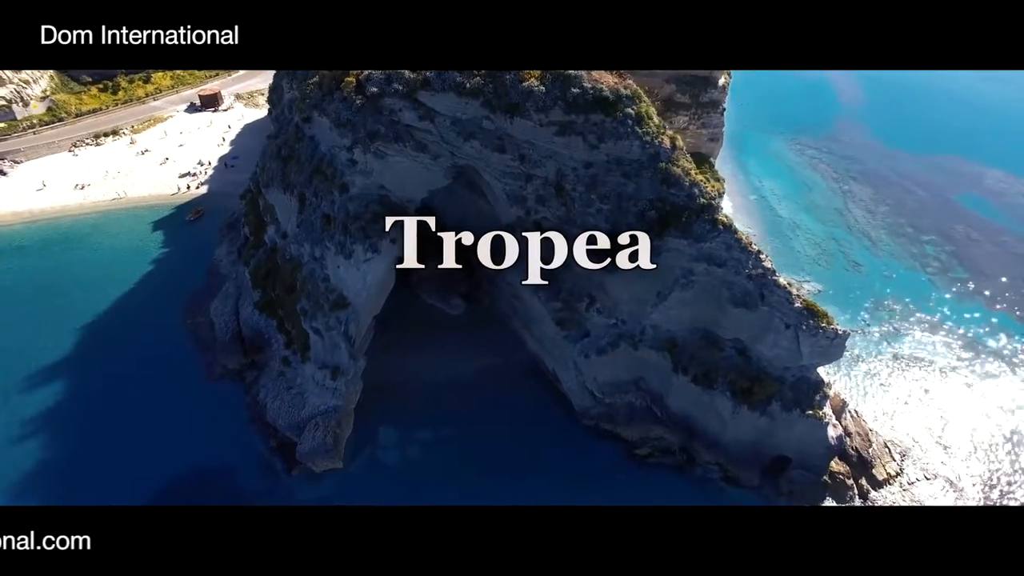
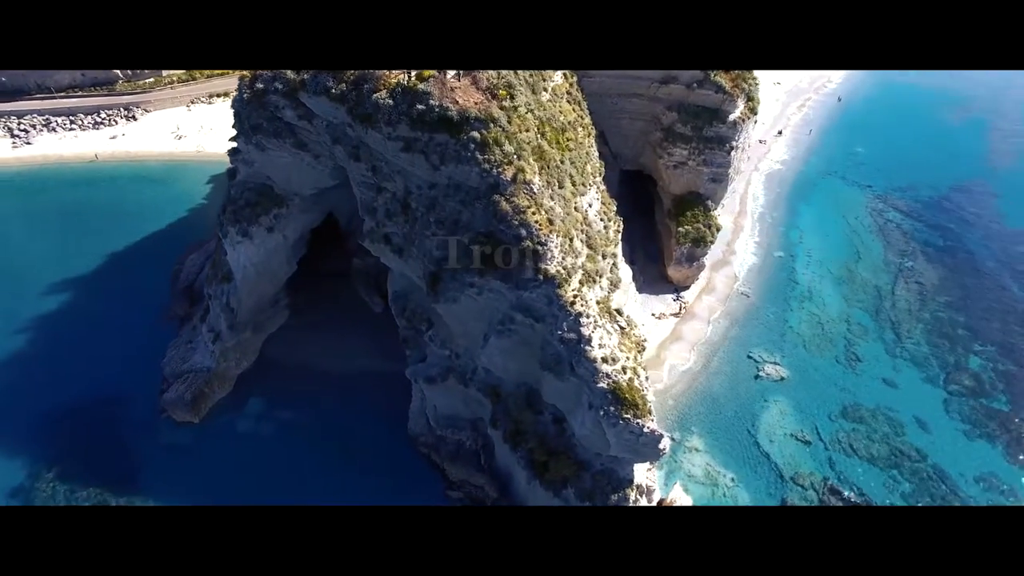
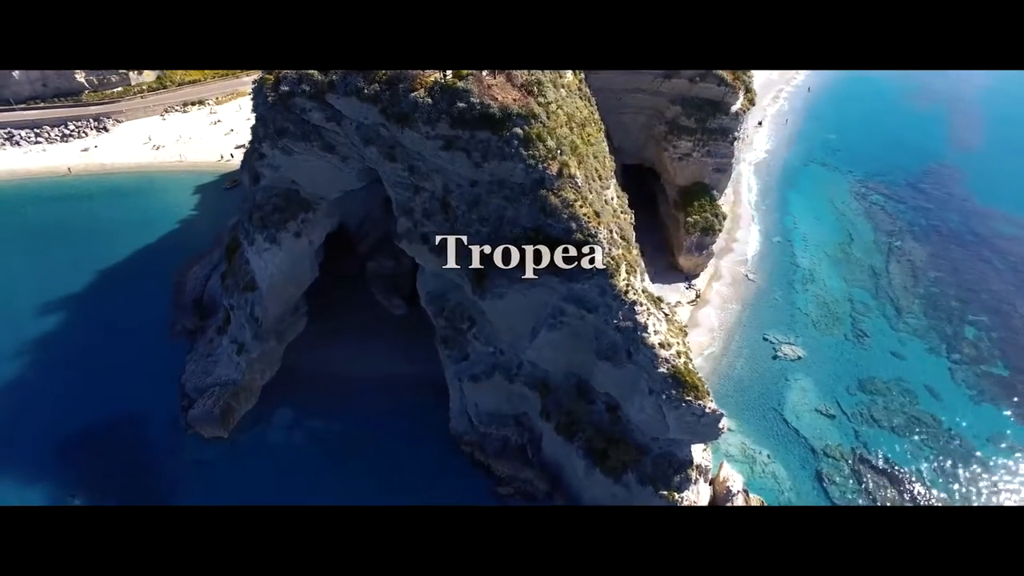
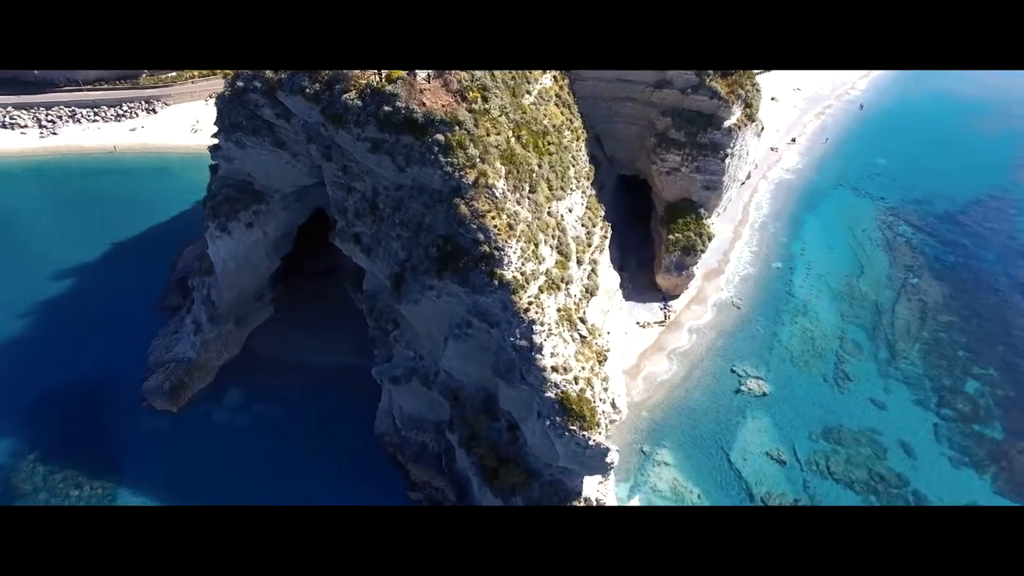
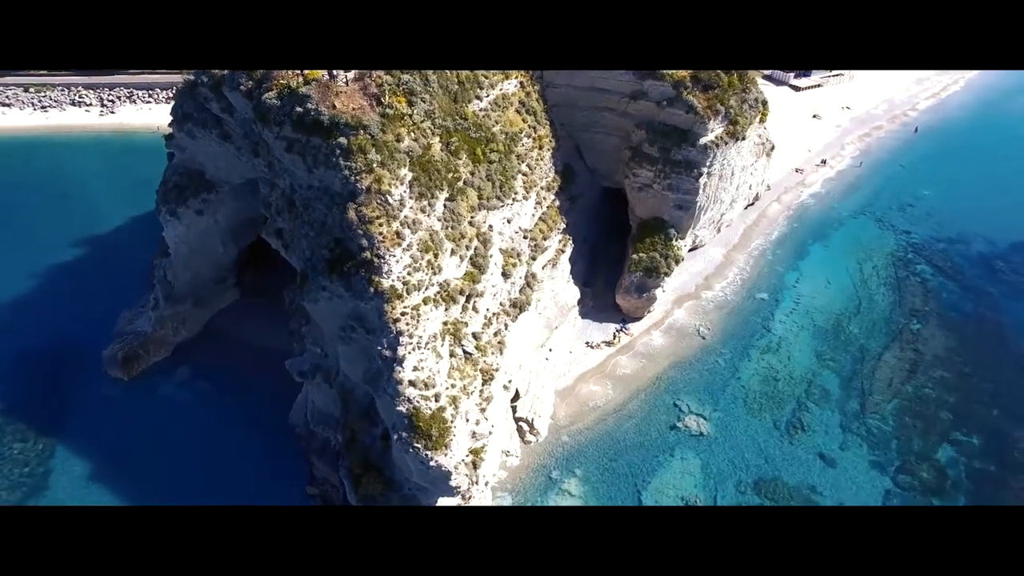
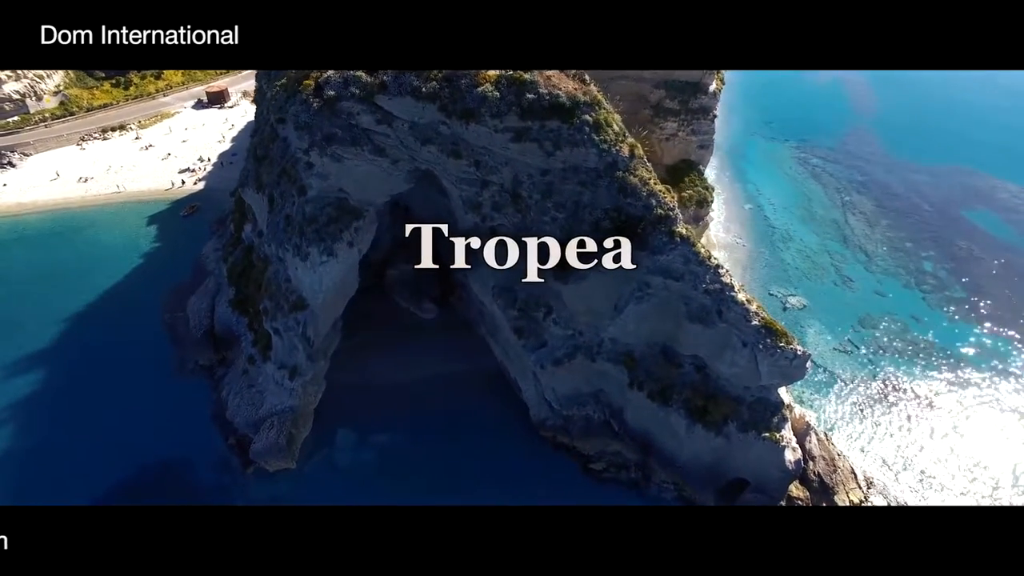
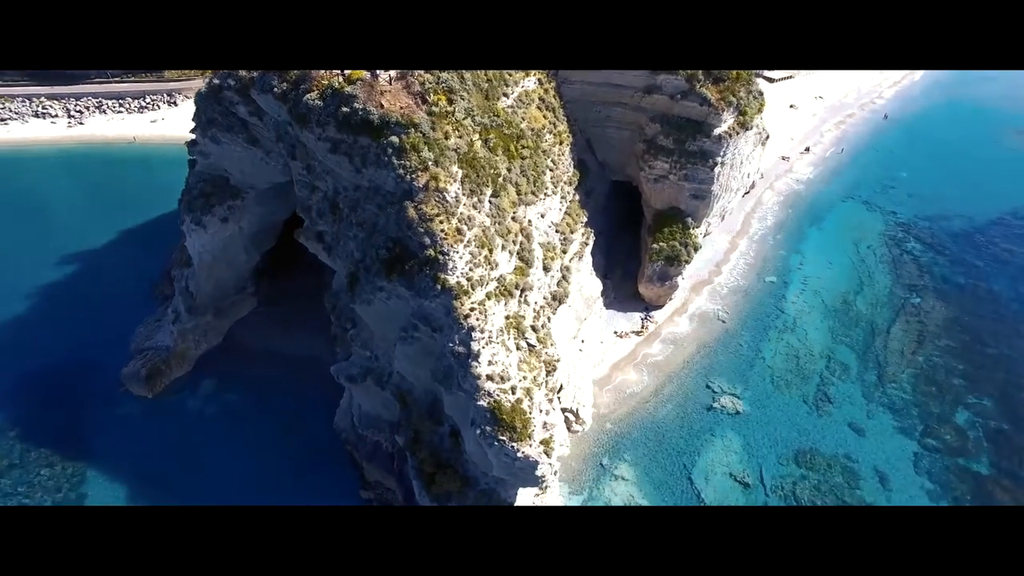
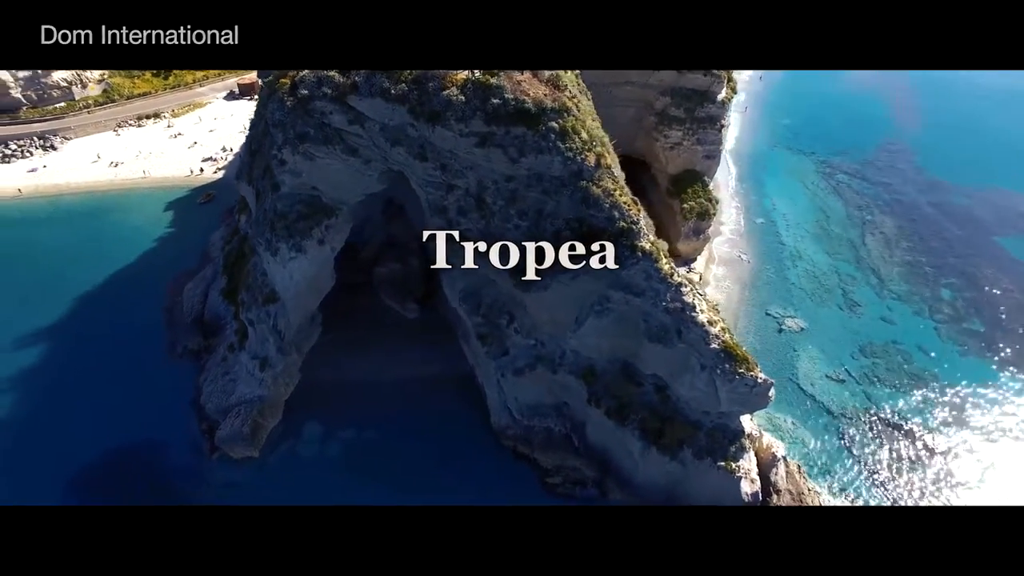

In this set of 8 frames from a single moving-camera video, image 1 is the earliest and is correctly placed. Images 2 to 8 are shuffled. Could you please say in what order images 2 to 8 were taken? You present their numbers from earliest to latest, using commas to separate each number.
6, 8, 3, 2, 4, 7, 5
